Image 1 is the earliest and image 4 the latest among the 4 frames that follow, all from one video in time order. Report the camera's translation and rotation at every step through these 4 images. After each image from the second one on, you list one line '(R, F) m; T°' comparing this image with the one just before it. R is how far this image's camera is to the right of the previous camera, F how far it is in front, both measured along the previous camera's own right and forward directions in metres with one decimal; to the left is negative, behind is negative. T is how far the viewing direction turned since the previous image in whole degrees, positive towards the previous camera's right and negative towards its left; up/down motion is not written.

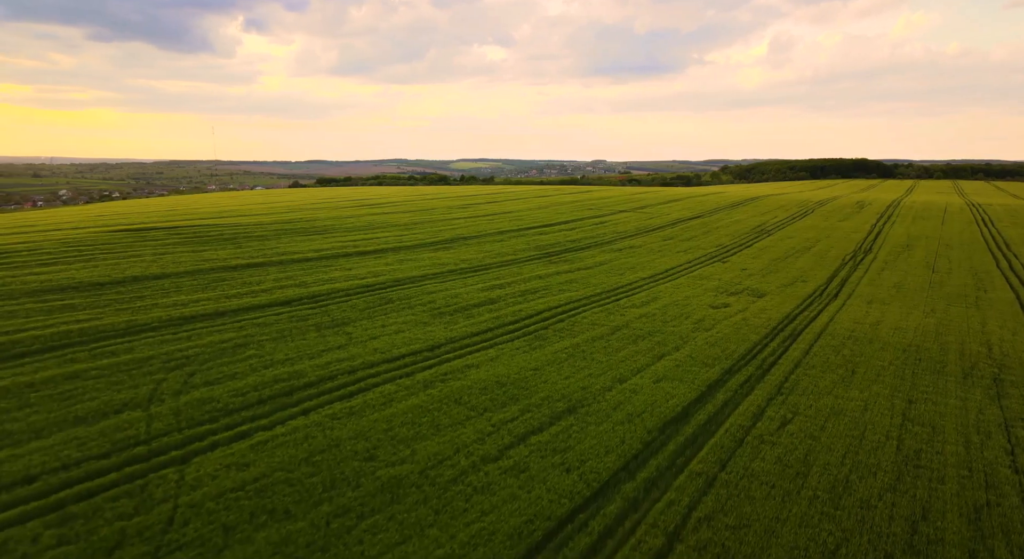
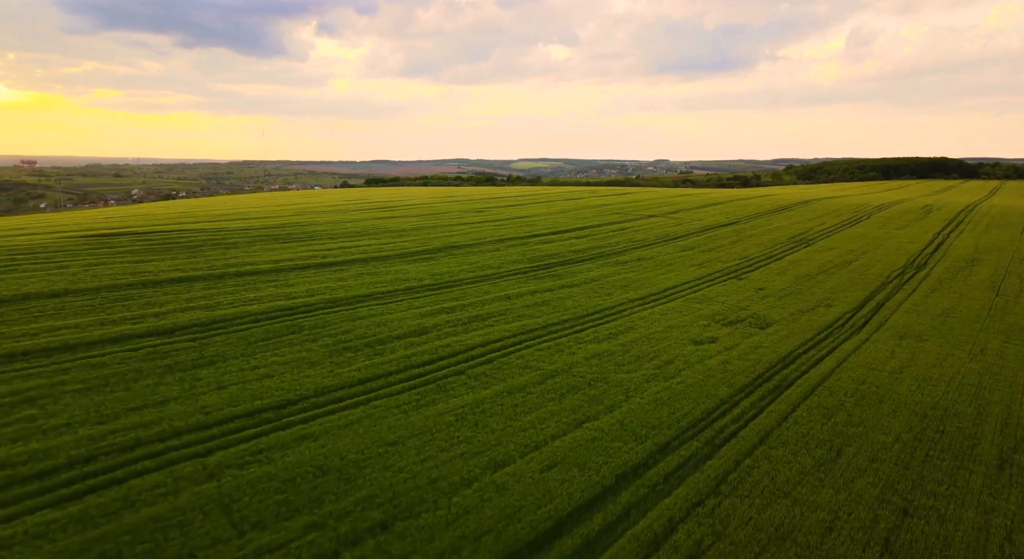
(+2.3, +2.2) m; -4°
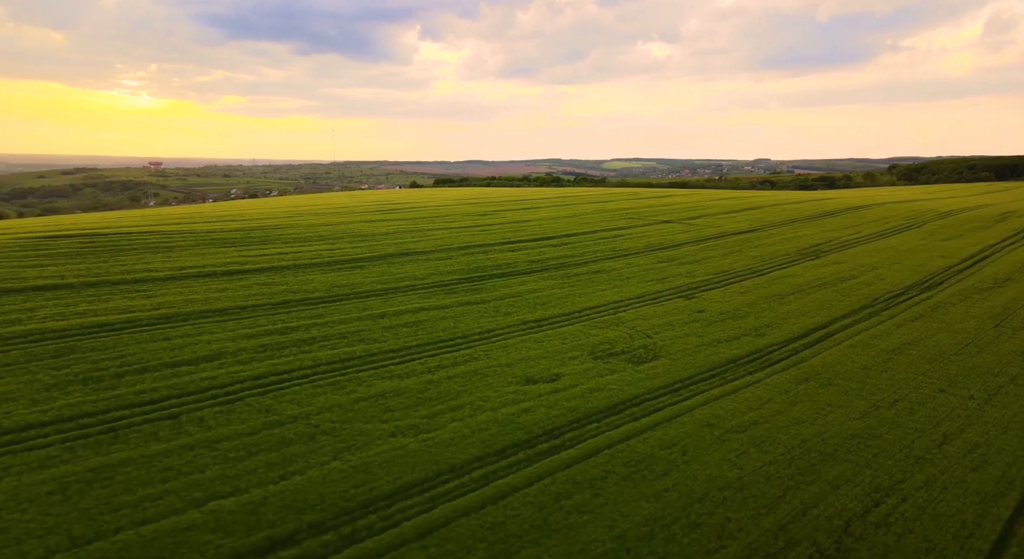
(+4.9, +1.7) m; -5°
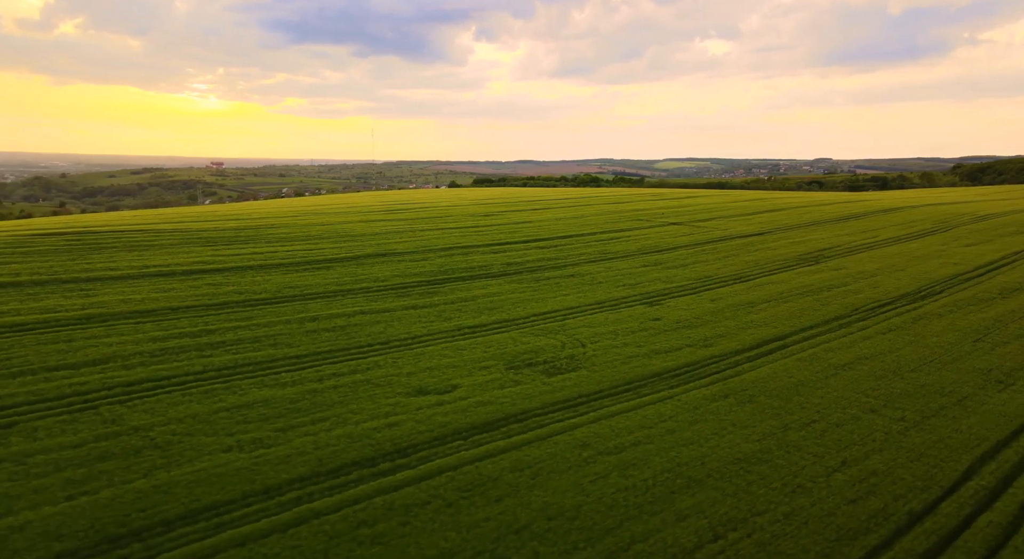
(+2.6, +0.5) m; -3°
